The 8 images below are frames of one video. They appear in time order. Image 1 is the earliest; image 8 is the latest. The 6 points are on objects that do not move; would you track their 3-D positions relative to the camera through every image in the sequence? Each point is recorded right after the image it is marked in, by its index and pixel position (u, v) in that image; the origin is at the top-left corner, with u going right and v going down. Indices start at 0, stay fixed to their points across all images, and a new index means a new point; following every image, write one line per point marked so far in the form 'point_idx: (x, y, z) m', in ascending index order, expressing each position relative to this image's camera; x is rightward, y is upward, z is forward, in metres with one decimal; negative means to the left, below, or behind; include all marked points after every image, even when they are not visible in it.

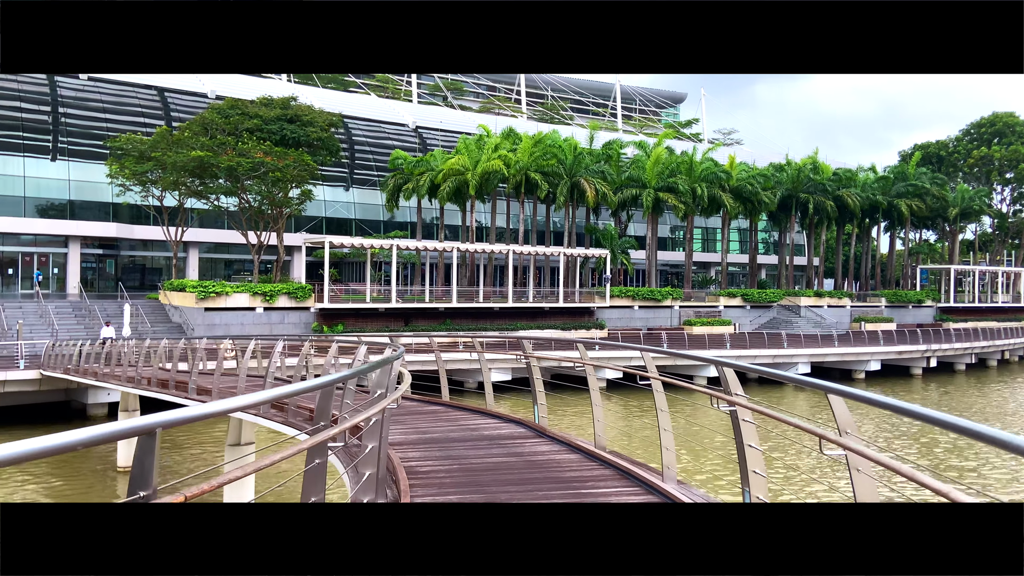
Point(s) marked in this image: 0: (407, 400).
0: (-1.6, -1.7, +10.6) m
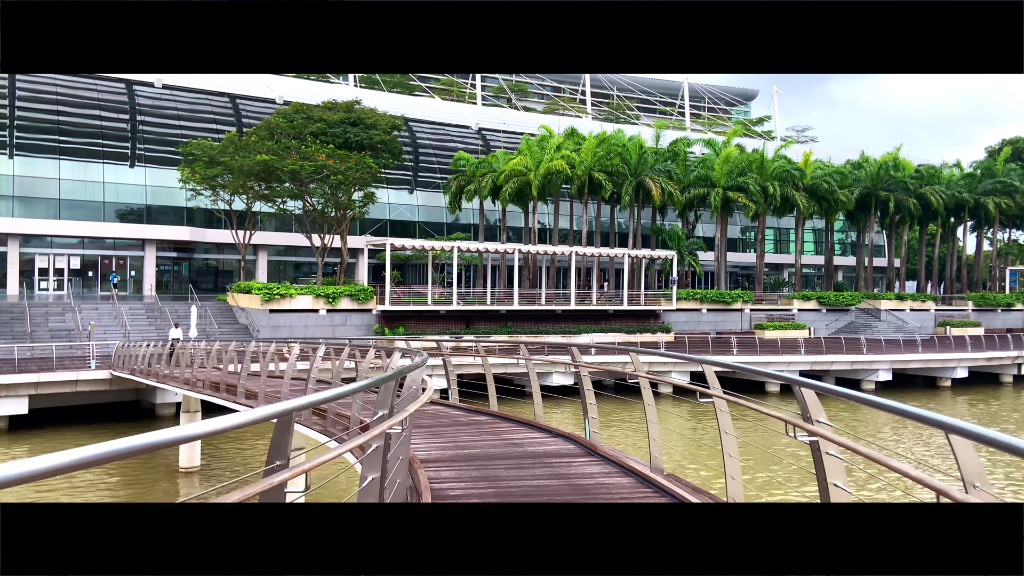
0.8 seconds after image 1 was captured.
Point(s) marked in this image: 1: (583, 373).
0: (-0.9, -1.7, +10.0) m
1: (+0.8, -1.0, +8.2) m
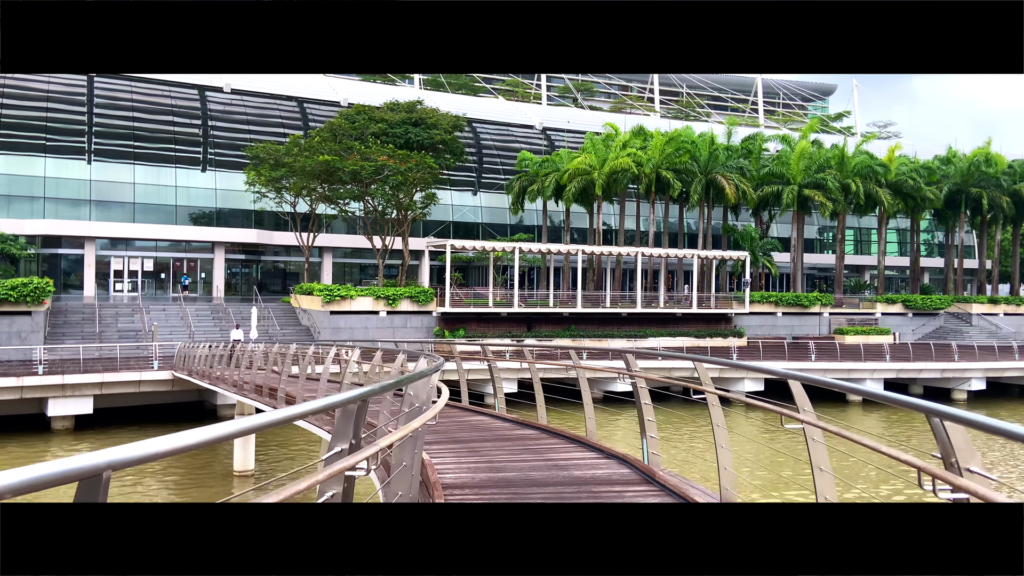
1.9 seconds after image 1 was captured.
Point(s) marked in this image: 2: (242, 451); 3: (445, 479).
0: (-0.2, -1.7, +9.1) m
1: (+1.2, -0.9, +7.0) m
2: (-6.5, -3.9, +17.7) m
3: (-0.6, -1.6, +6.2) m
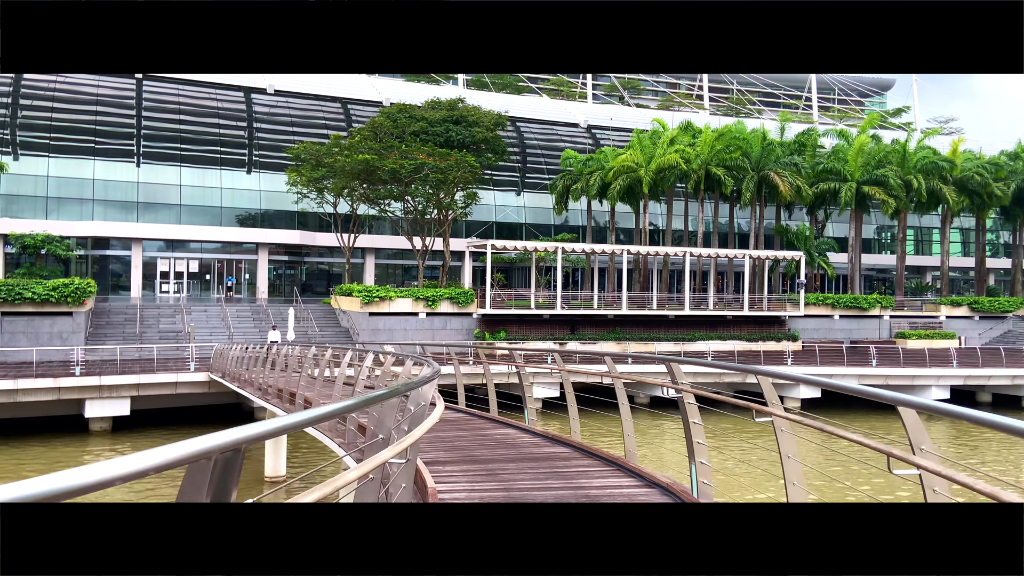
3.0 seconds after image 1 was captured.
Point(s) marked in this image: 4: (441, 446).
0: (+0.1, -1.7, +8.1) m
1: (+1.4, -0.9, +6.0) m
2: (-5.6, -3.9, +17.1) m
3: (-0.4, -1.6, +5.3) m
4: (-0.8, -1.7, +7.6) m
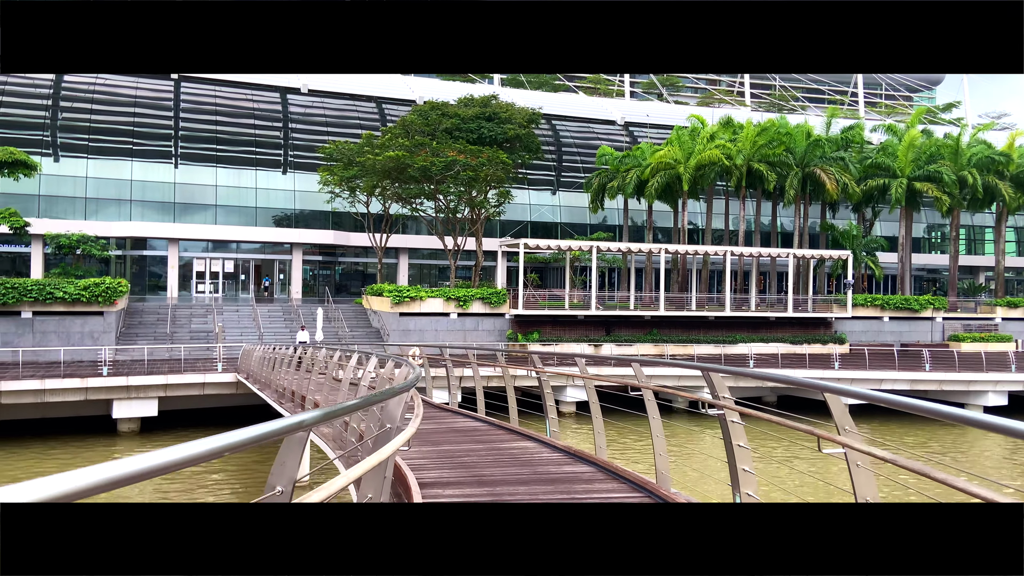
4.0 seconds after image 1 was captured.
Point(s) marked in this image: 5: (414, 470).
0: (+0.3, -1.6, +7.3) m
1: (+1.5, -0.9, +5.1) m
2: (-4.9, -3.9, +16.6) m
3: (-0.3, -1.6, +4.5) m
4: (-0.6, -1.6, +6.8) m
5: (-0.9, -1.6, +6.6) m
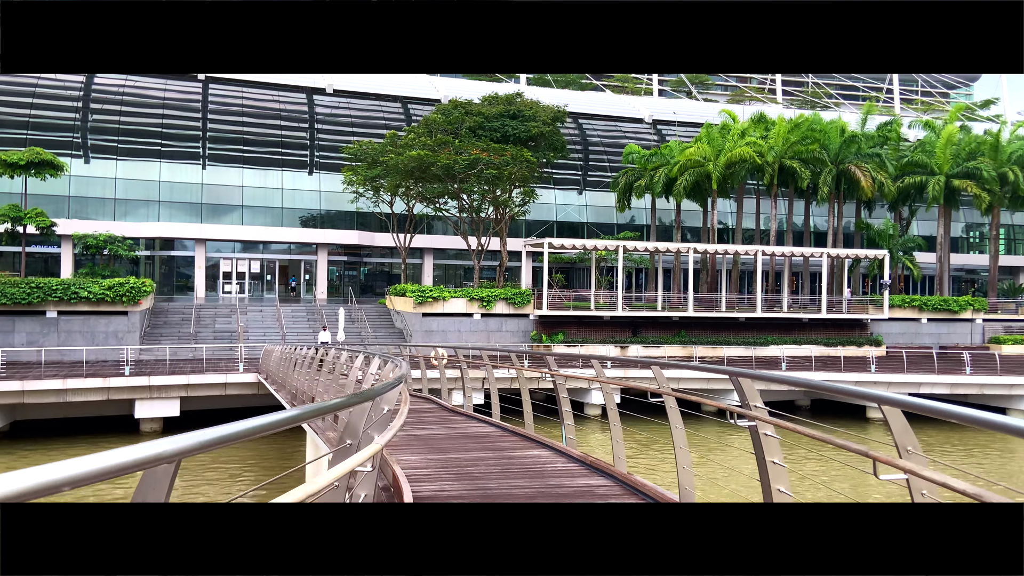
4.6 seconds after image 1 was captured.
0: (+0.4, -1.6, +6.8) m
1: (+1.5, -0.9, +4.6) m
2: (-4.5, -3.9, +16.3) m
3: (-0.3, -1.5, +4.0) m
4: (-0.5, -1.6, +6.4) m
5: (-0.8, -1.6, +6.1) m
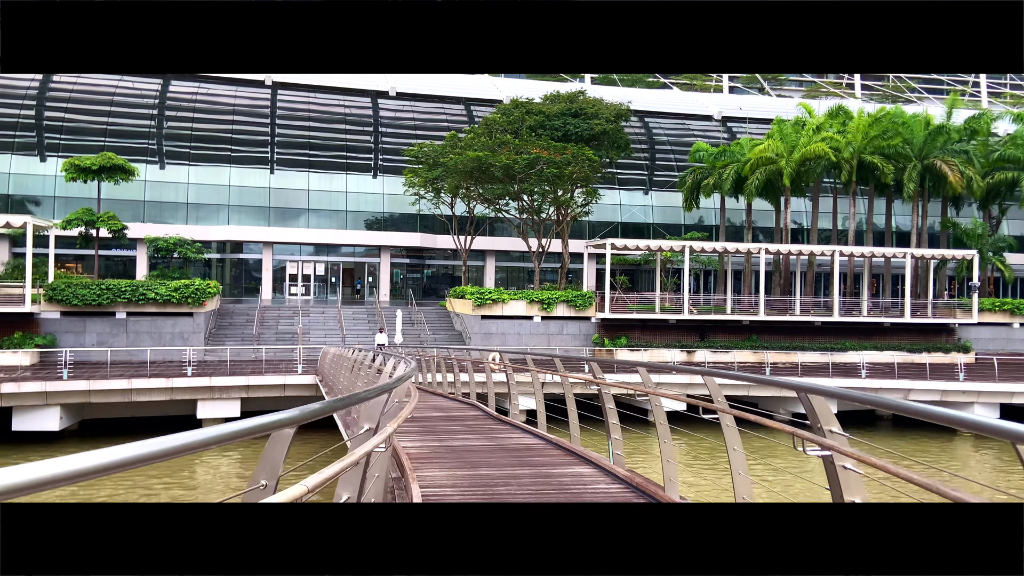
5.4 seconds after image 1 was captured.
0: (+0.7, -1.6, +6.1) m
1: (+1.7, -0.8, +3.8) m
2: (-3.3, -3.9, +15.9) m
3: (-0.3, -1.5, +3.4) m
4: (-0.2, -1.6, +5.7) m
5: (-0.5, -1.6, +5.5) m
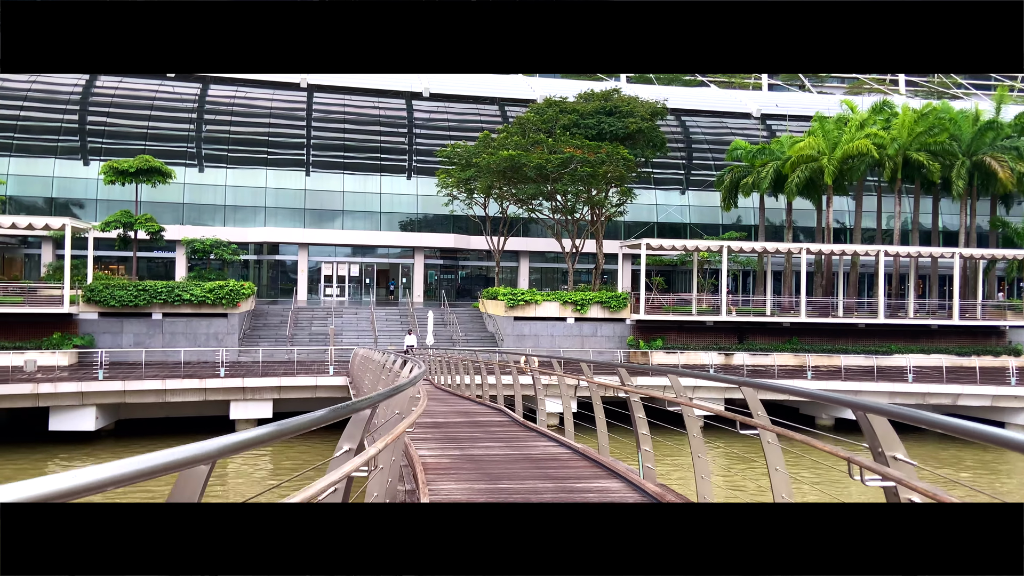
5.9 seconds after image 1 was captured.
0: (+0.9, -1.6, +5.7) m
1: (+1.7, -0.8, +3.3) m
2: (-2.6, -4.0, +15.7) m
3: (-0.2, -1.5, +3.0) m
4: (0.0, -1.6, +5.4) m
5: (-0.4, -1.6, +5.2) m
